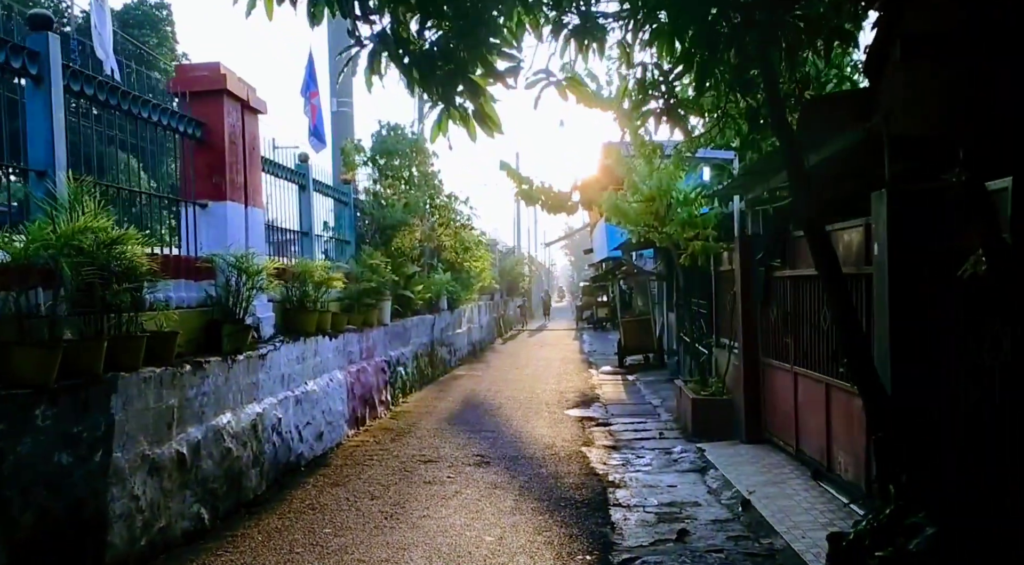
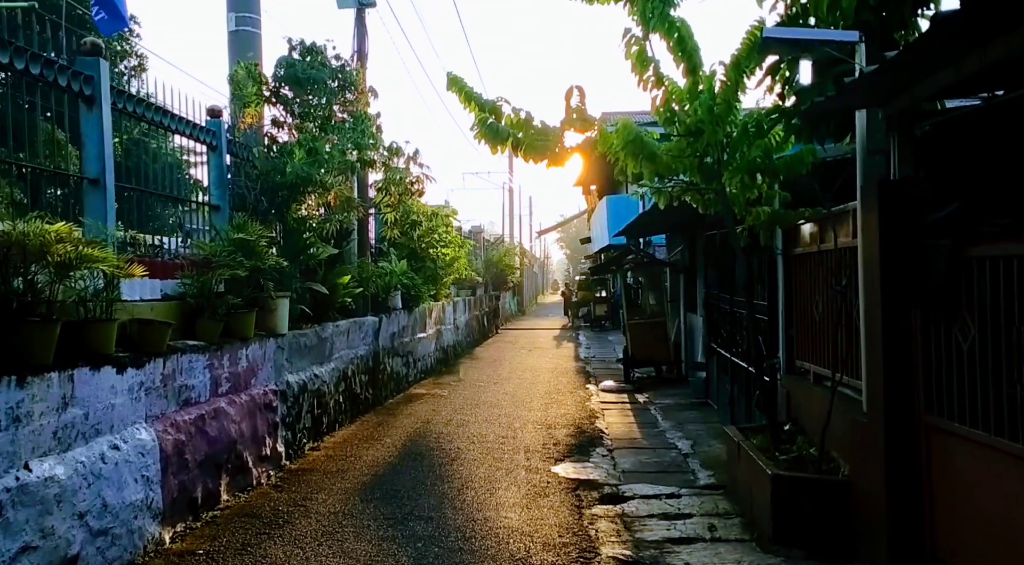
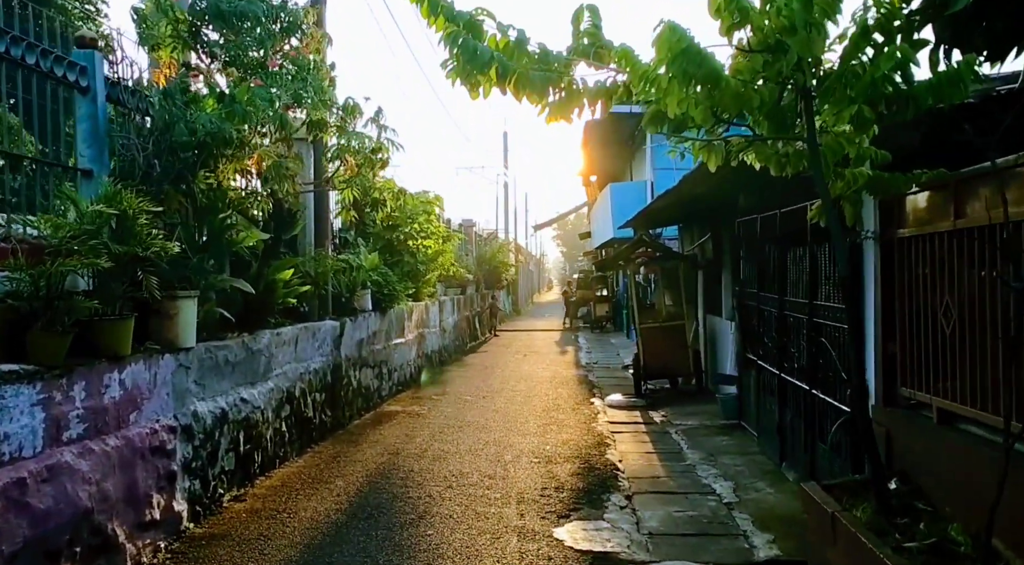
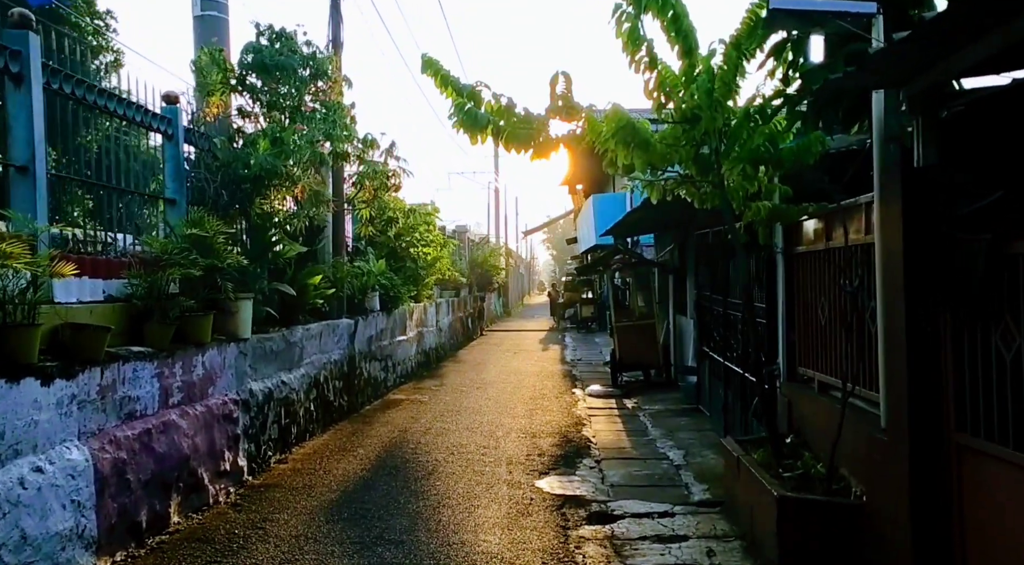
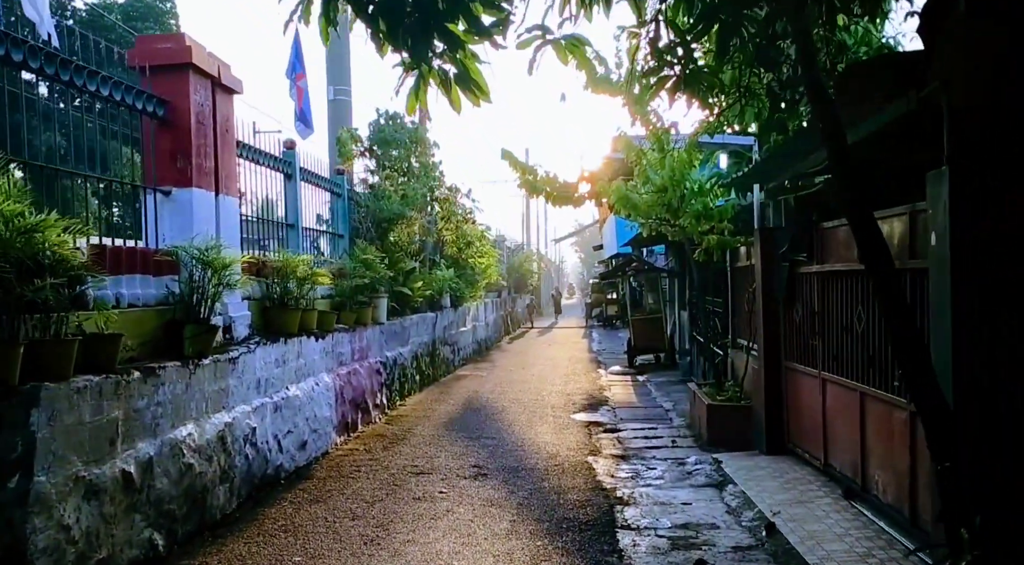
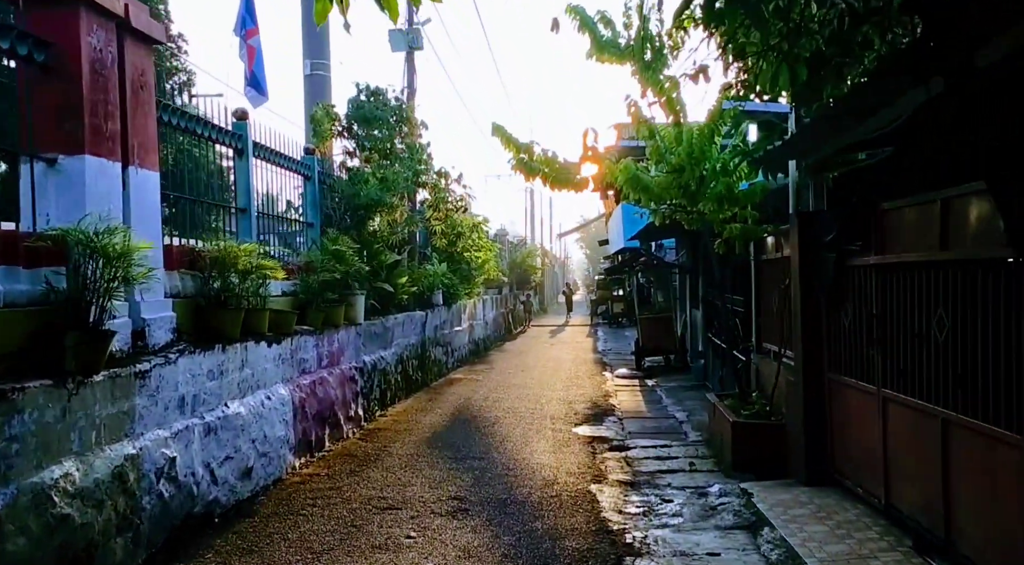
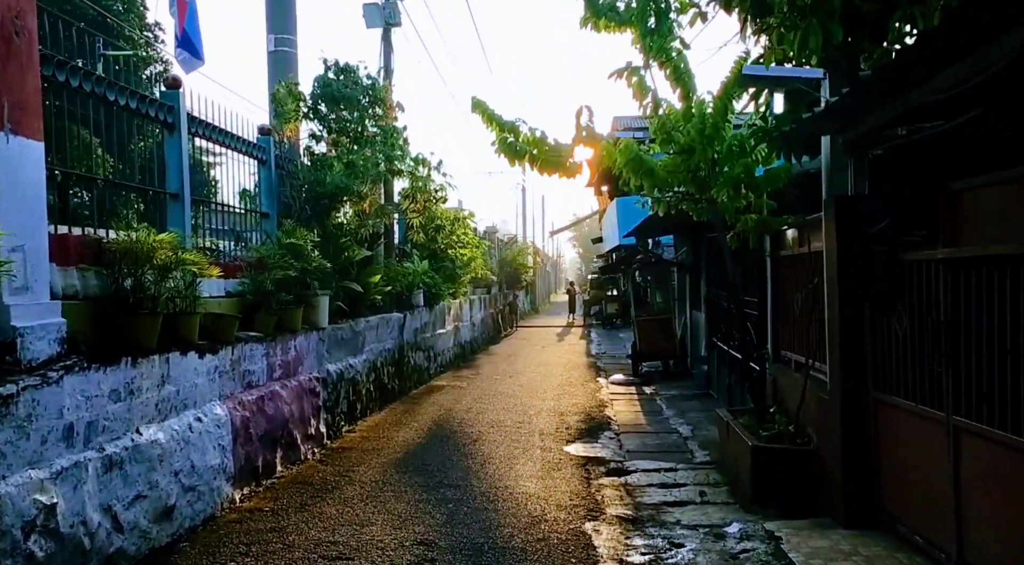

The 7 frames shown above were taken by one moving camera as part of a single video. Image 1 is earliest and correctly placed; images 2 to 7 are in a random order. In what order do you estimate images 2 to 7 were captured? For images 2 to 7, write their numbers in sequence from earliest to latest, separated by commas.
5, 6, 7, 2, 4, 3
